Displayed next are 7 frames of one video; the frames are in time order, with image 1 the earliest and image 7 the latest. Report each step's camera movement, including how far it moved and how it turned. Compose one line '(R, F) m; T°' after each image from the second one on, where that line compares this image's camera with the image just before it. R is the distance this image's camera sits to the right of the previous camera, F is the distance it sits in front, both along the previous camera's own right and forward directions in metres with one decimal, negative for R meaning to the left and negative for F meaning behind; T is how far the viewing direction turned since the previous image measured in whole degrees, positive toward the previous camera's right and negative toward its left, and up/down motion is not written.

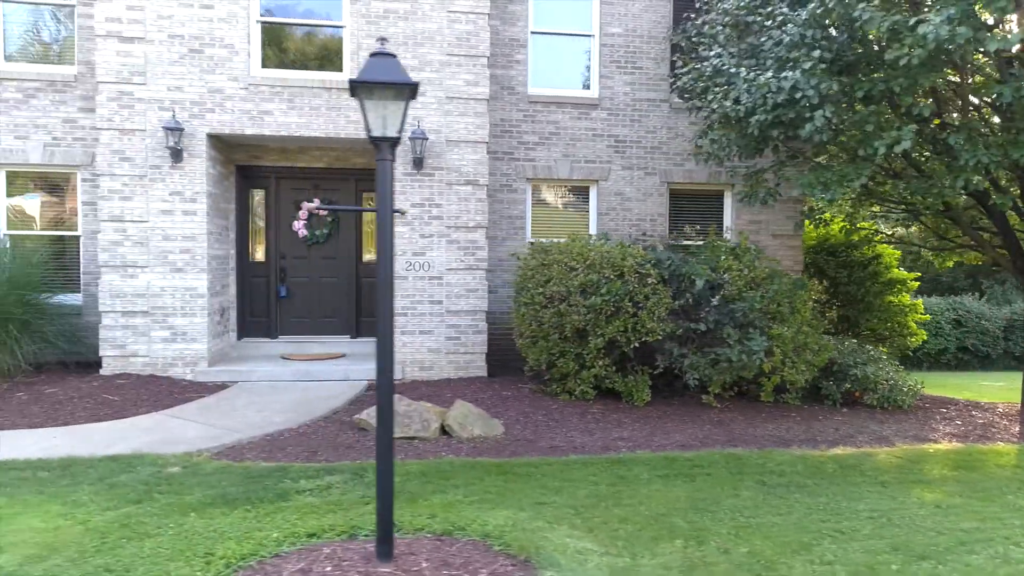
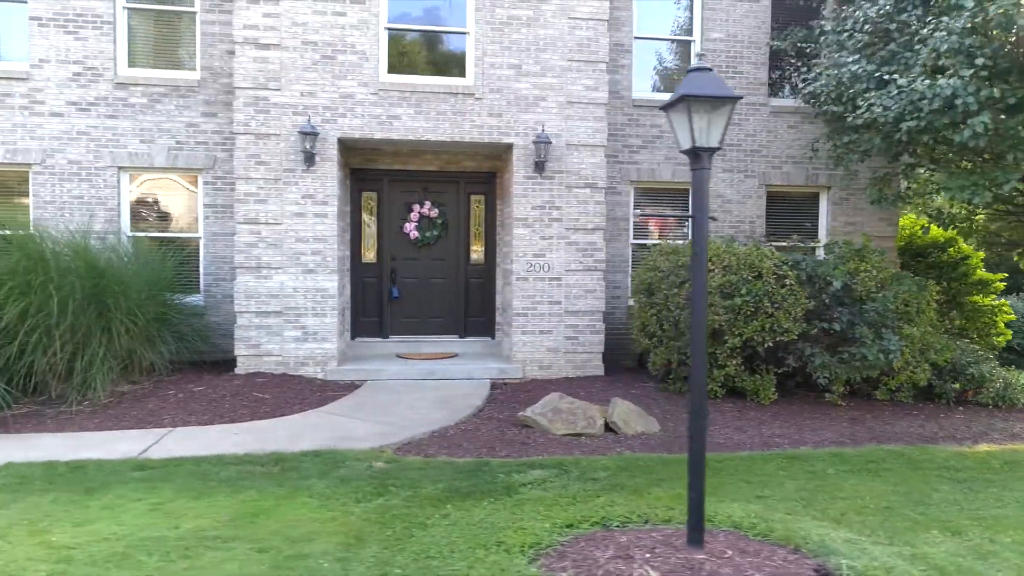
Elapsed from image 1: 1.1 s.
(-1.3, -0.2) m; 0°
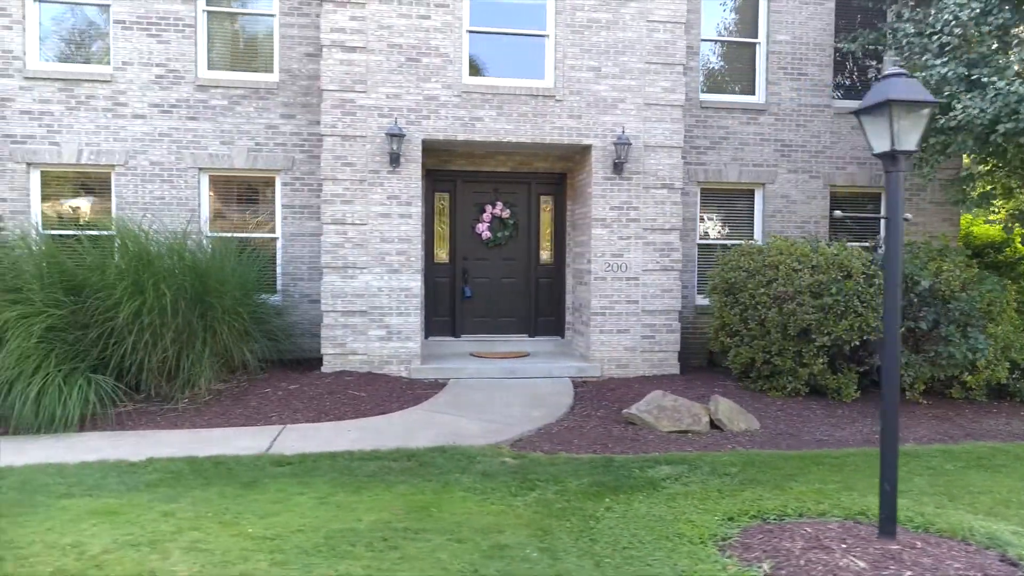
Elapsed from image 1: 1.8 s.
(-0.9, -0.1) m; 0°
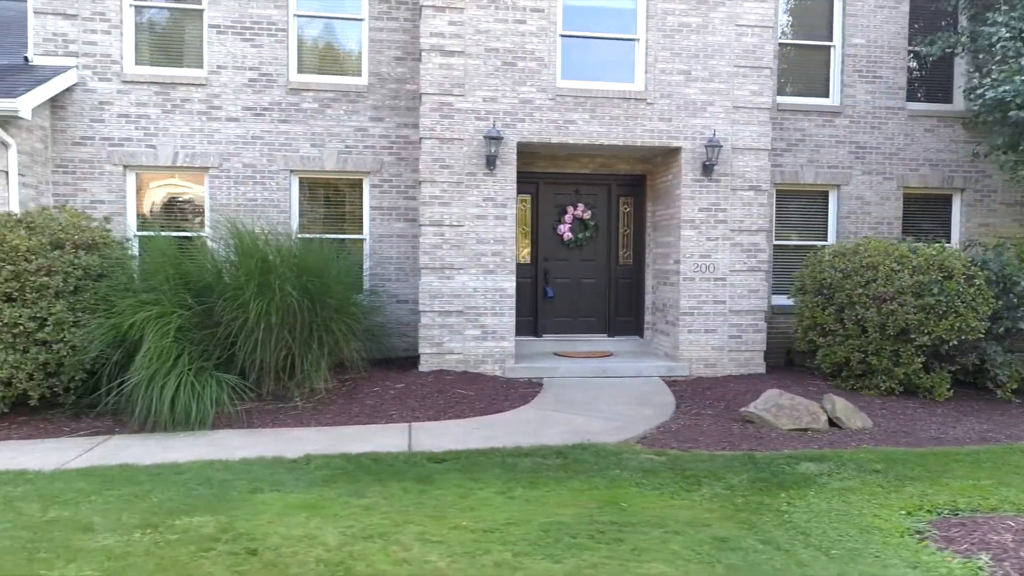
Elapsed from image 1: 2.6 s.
(-1.0, -0.1) m; 0°
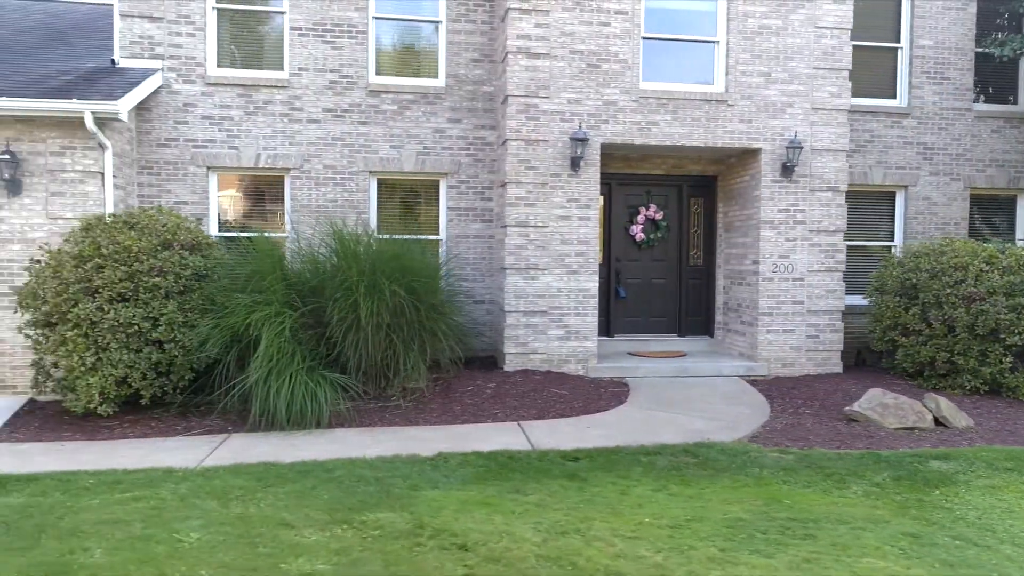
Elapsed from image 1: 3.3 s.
(-0.9, -0.1) m; 0°
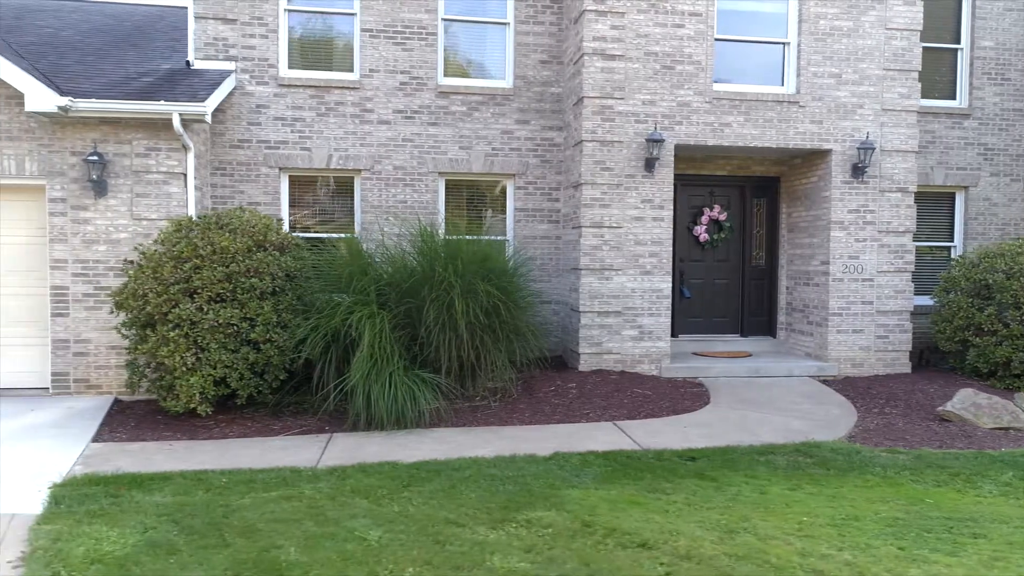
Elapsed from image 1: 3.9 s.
(-0.8, 0.0) m; 0°
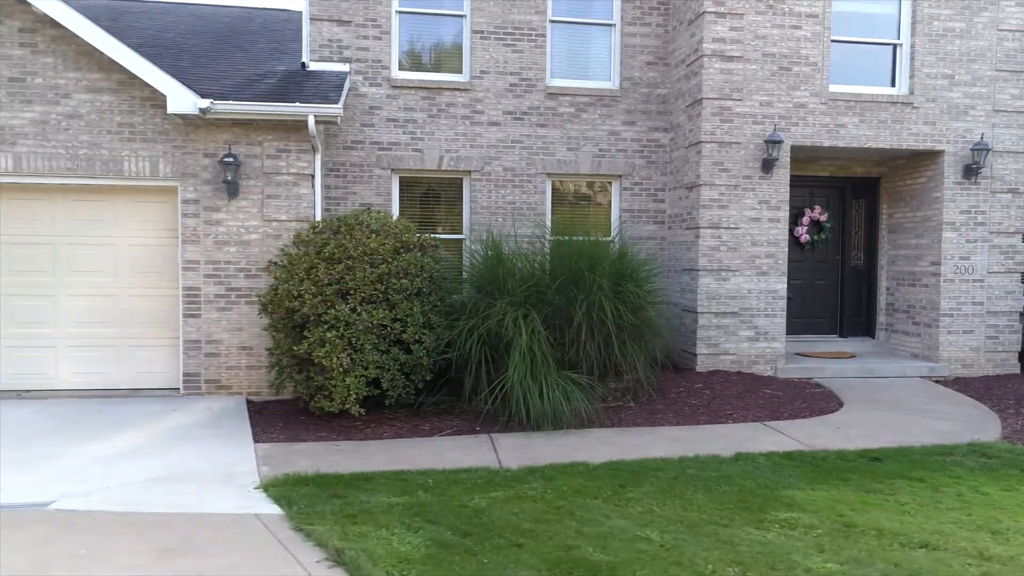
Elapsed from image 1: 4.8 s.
(-1.3, 0.0) m; 0°
